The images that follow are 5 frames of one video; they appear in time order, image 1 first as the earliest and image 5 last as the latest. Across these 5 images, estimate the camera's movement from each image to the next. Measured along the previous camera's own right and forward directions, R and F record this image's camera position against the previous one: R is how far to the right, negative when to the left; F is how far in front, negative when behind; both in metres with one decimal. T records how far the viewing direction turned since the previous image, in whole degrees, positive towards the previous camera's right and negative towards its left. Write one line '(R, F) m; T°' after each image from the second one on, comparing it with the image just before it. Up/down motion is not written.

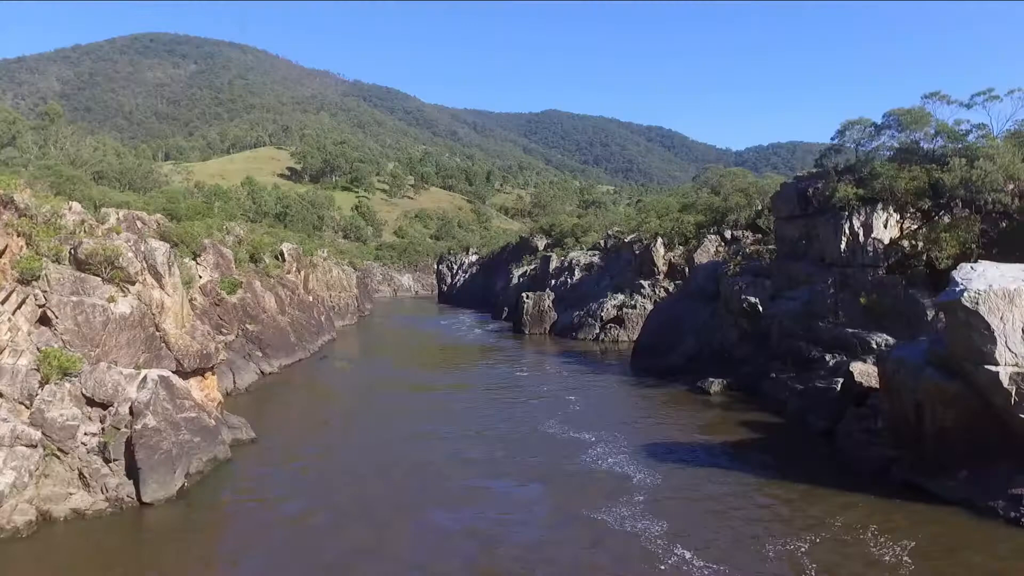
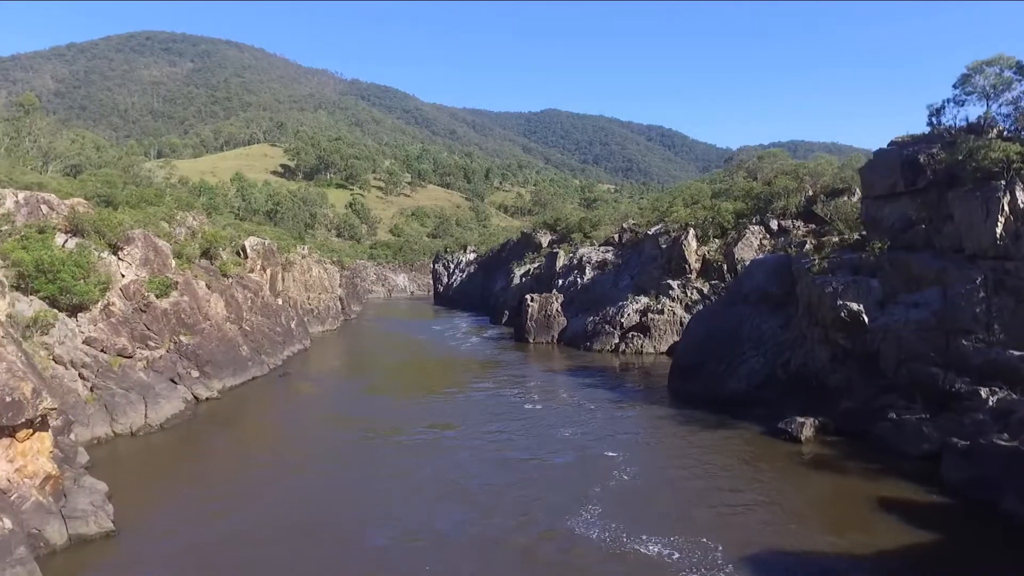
(-0.2, +10.0) m; 0°
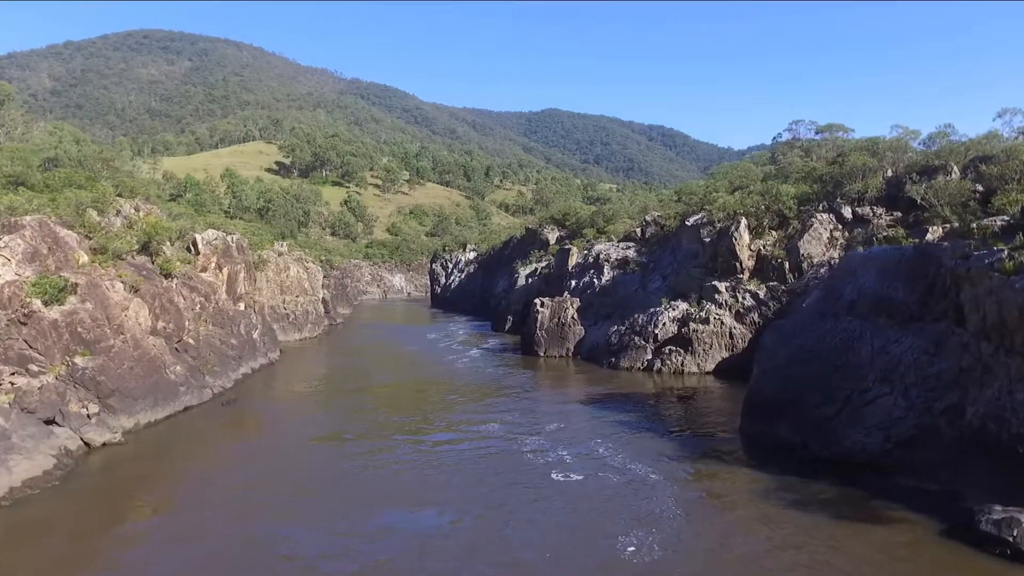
(-0.4, +10.0) m; 0°
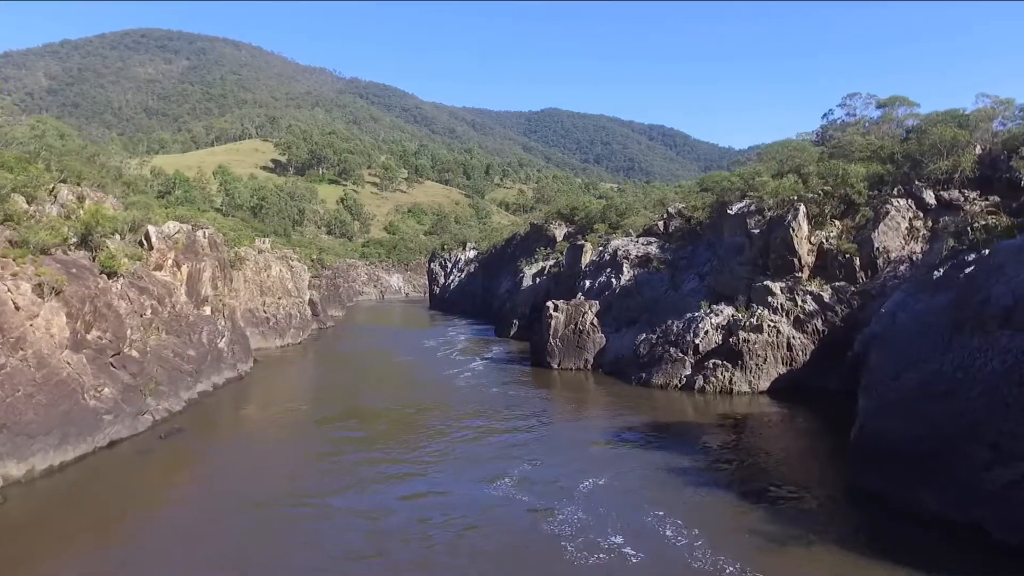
(-0.5, +7.1) m; 0°
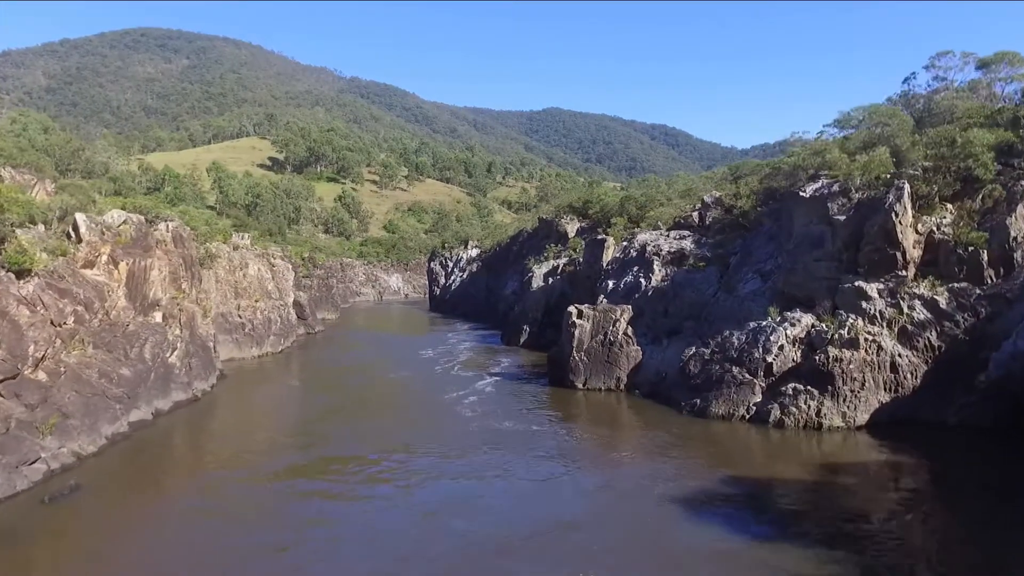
(-0.5, +7.8) m; 0°
